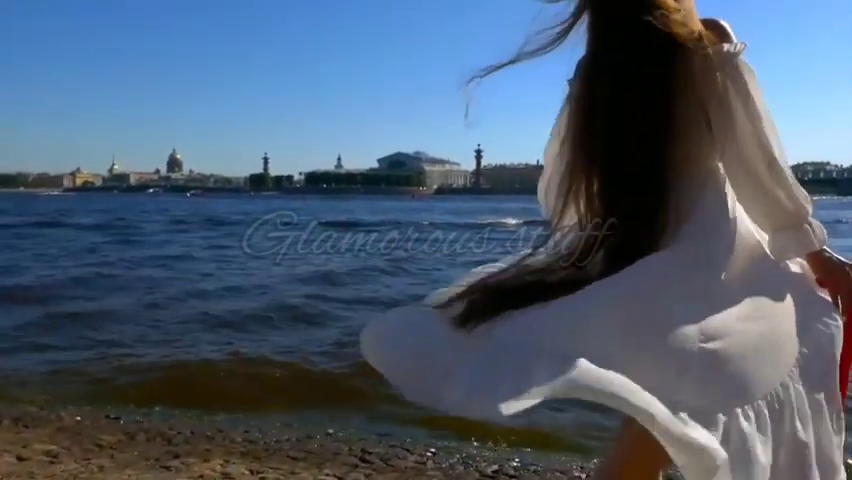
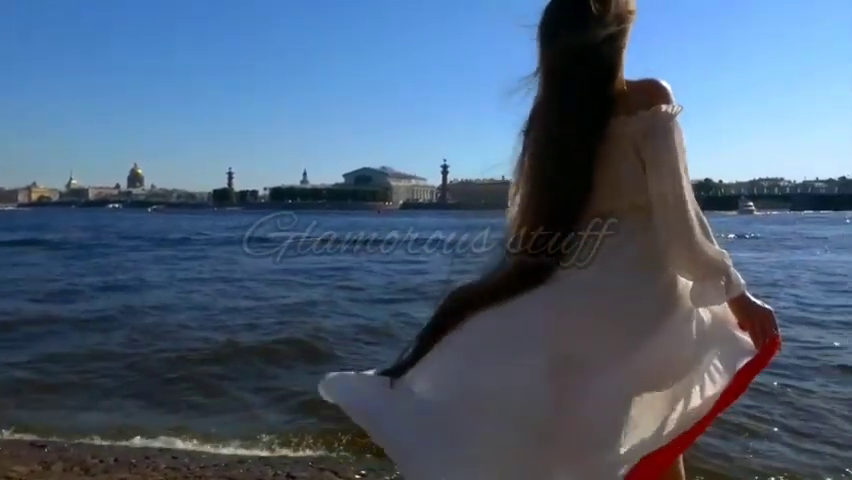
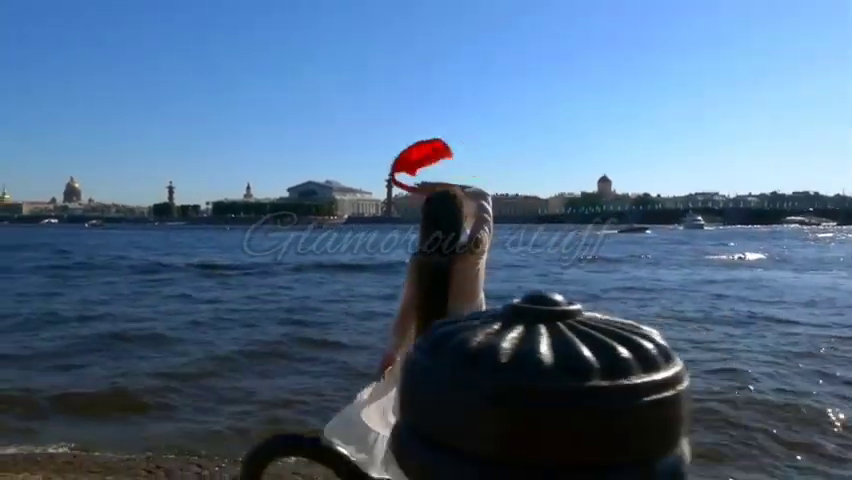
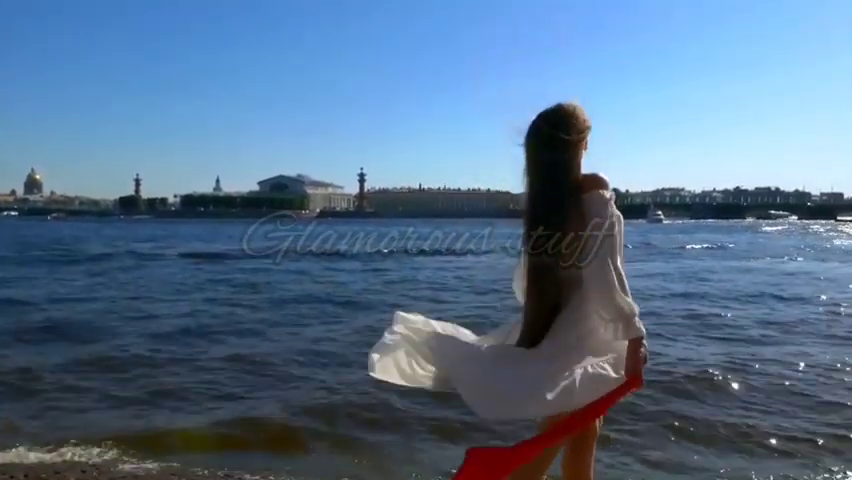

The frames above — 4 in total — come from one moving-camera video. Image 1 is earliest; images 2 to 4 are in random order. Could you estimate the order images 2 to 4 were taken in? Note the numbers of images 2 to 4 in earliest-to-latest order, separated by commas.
2, 4, 3
